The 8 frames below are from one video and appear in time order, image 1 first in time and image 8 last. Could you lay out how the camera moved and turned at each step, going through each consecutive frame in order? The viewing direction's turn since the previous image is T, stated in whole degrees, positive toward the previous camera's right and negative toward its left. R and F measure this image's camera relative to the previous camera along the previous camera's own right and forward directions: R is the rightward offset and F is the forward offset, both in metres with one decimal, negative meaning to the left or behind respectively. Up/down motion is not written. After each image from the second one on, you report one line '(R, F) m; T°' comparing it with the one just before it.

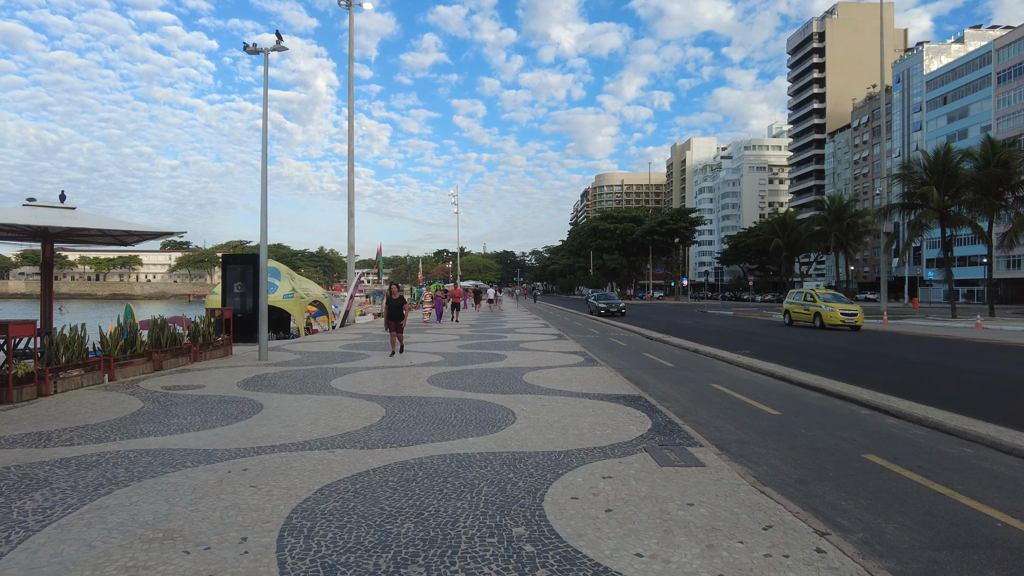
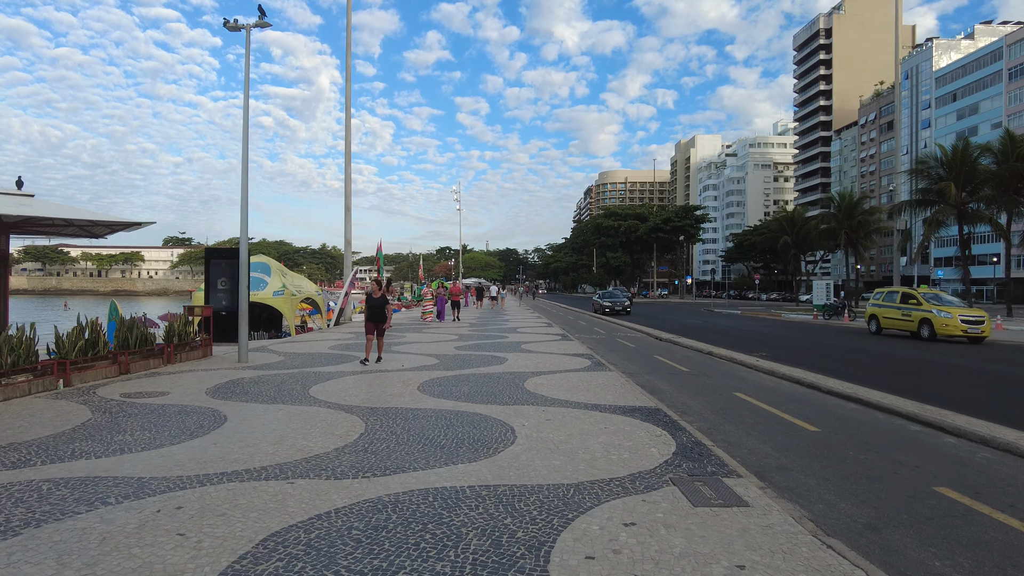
(0.0, +1.0) m; 0°
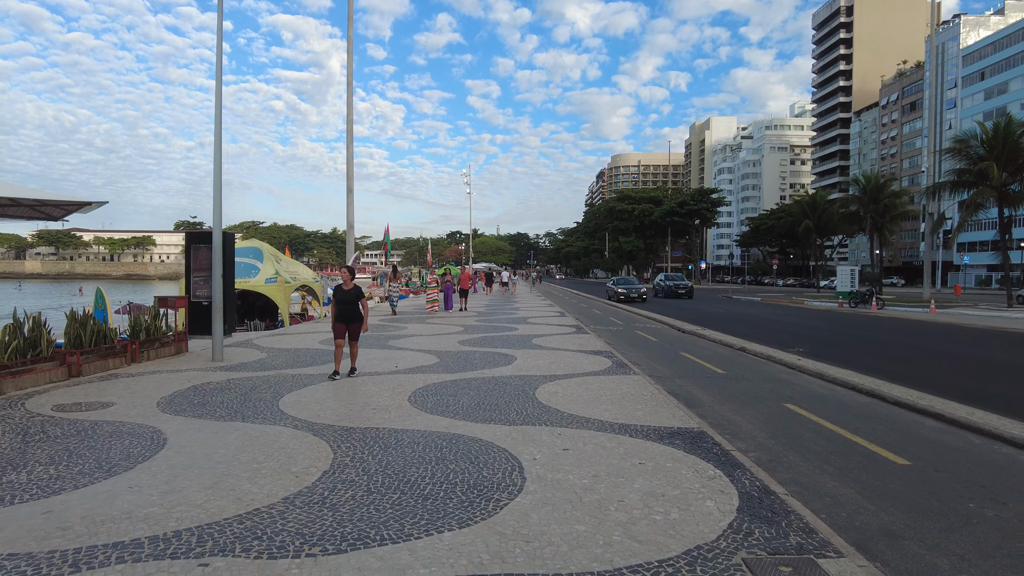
(0.0, +1.5) m; -1°
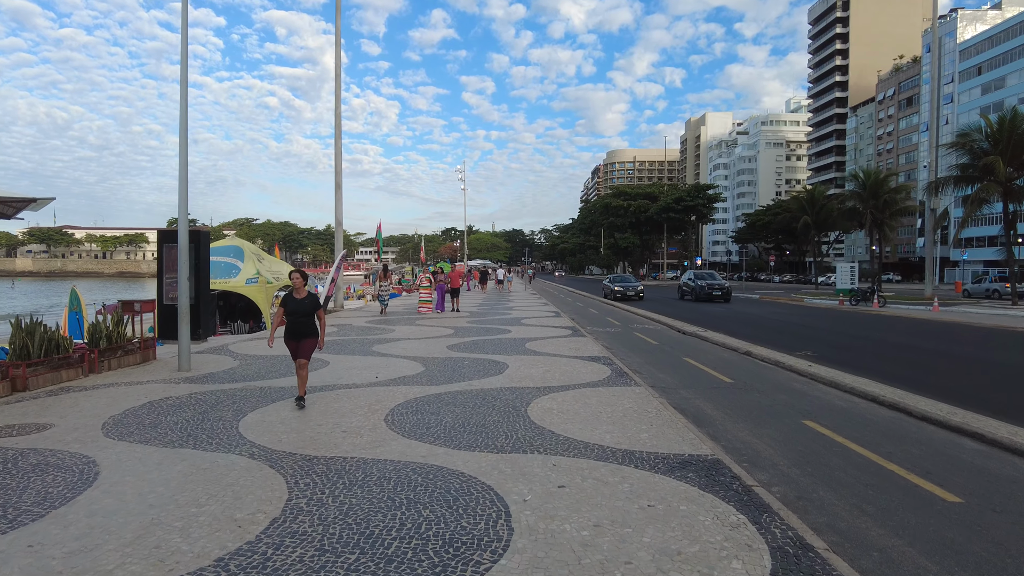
(+0.1, +0.8) m; 0°
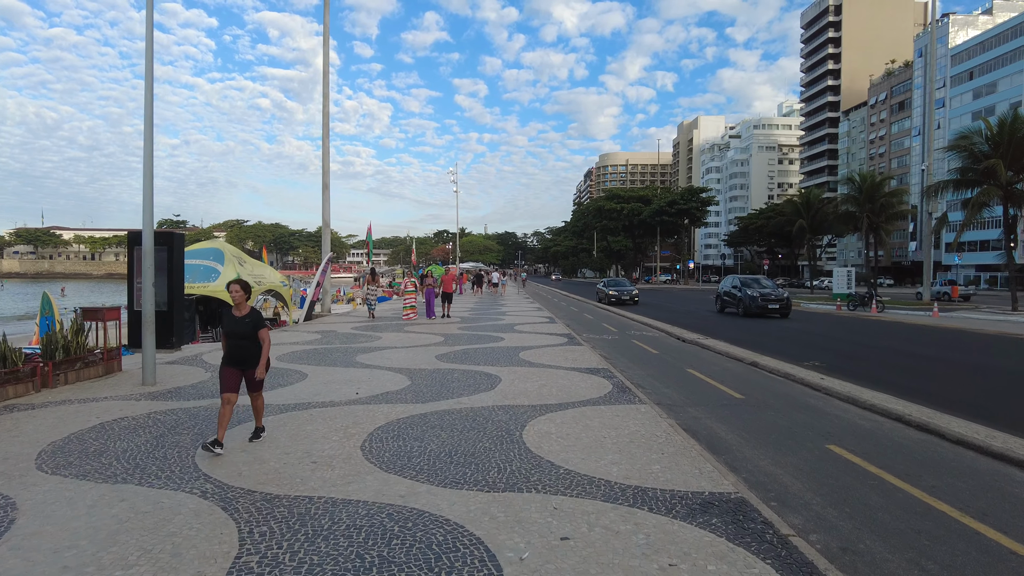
(0.0, +0.7) m; +1°
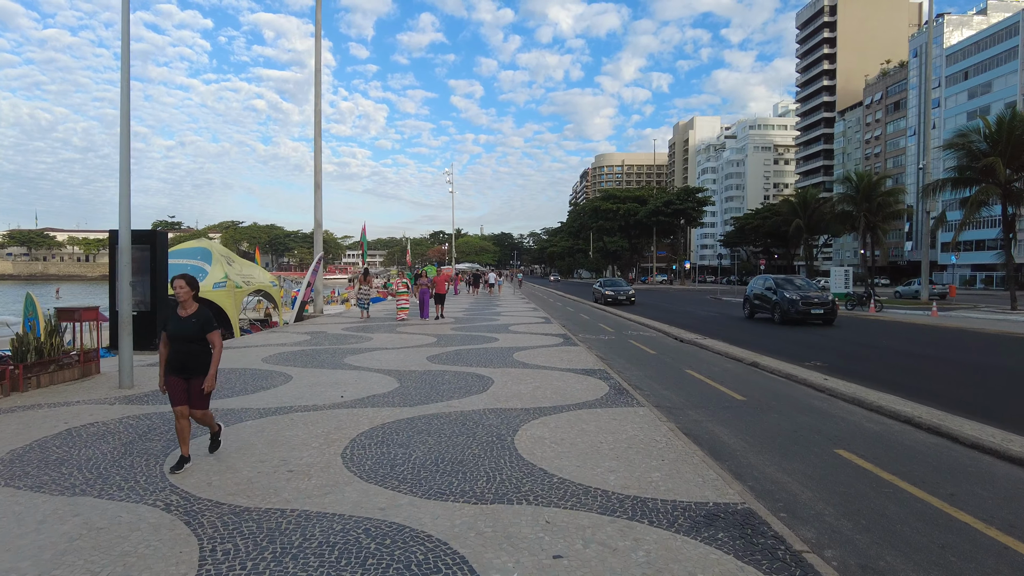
(+0.1, +0.4) m; 0°
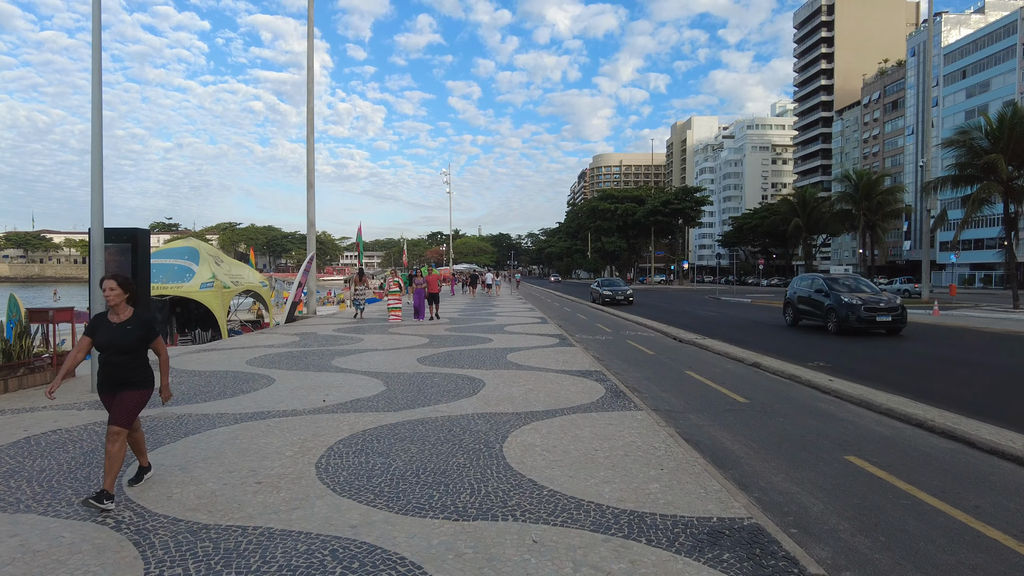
(+0.1, +0.4) m; 0°
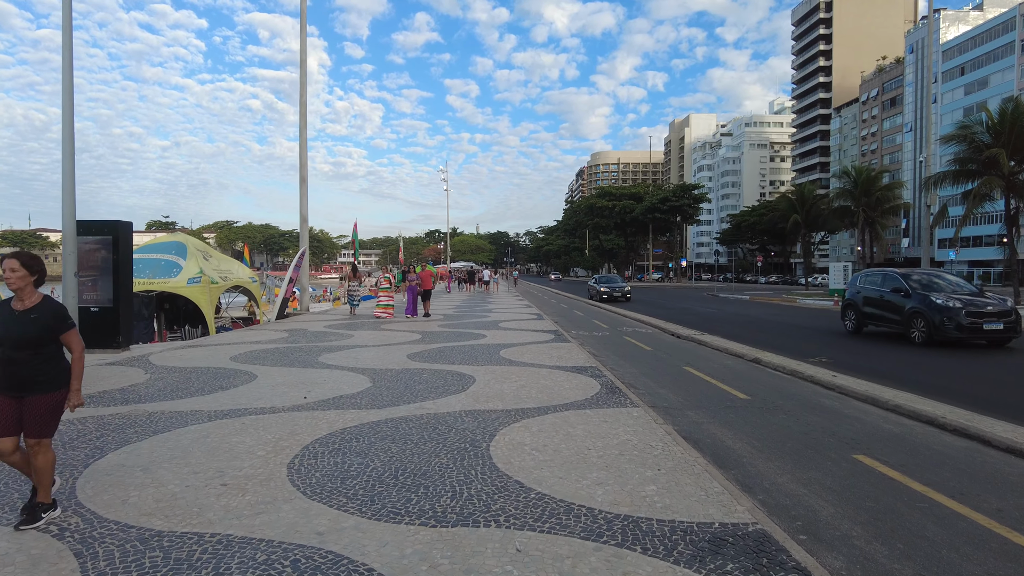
(+0.1, +0.3) m; 0°
